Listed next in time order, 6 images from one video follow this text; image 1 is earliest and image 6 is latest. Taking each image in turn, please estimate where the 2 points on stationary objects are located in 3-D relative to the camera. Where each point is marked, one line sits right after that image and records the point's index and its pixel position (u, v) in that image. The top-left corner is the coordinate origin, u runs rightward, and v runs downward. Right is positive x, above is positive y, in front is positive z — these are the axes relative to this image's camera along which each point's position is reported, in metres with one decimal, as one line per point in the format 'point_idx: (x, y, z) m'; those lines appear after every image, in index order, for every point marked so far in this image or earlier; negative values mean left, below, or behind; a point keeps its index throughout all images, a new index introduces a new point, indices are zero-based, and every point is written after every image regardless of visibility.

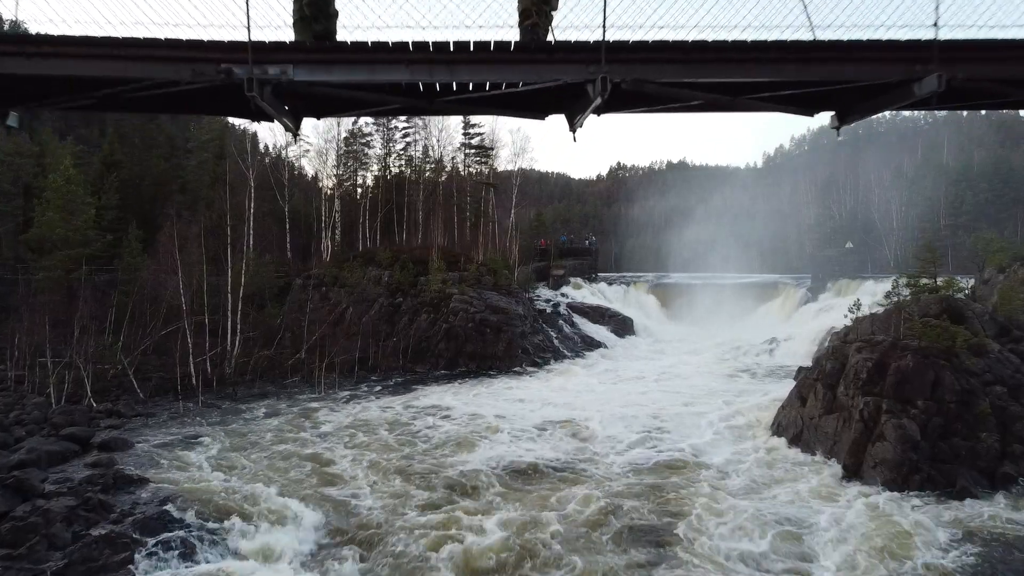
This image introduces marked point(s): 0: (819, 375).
0: (+7.4, -2.1, +13.1) m
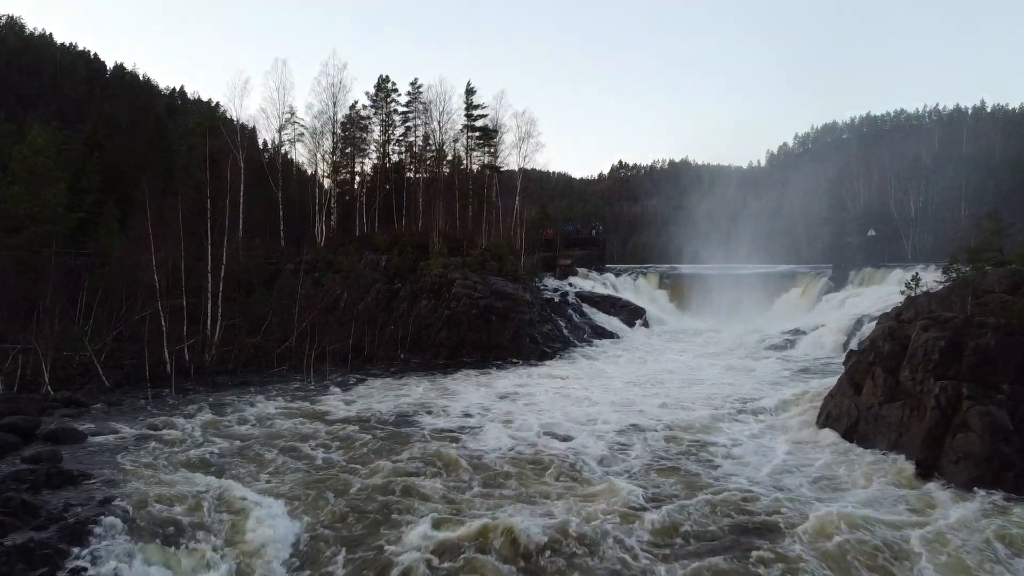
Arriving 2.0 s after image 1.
0: (+7.7, -1.5, +11.5) m
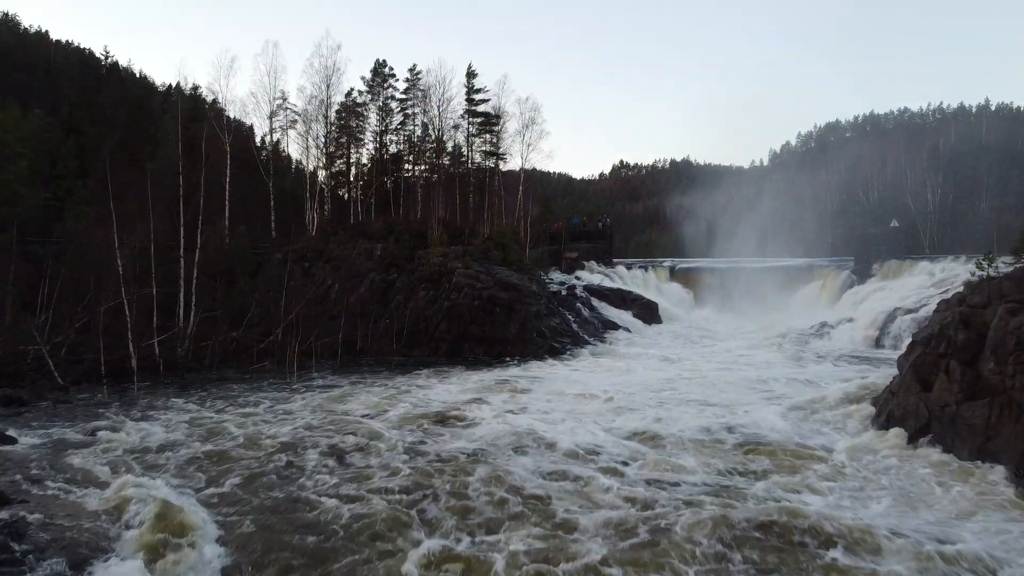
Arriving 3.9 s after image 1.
0: (+7.9, -1.1, +9.8) m
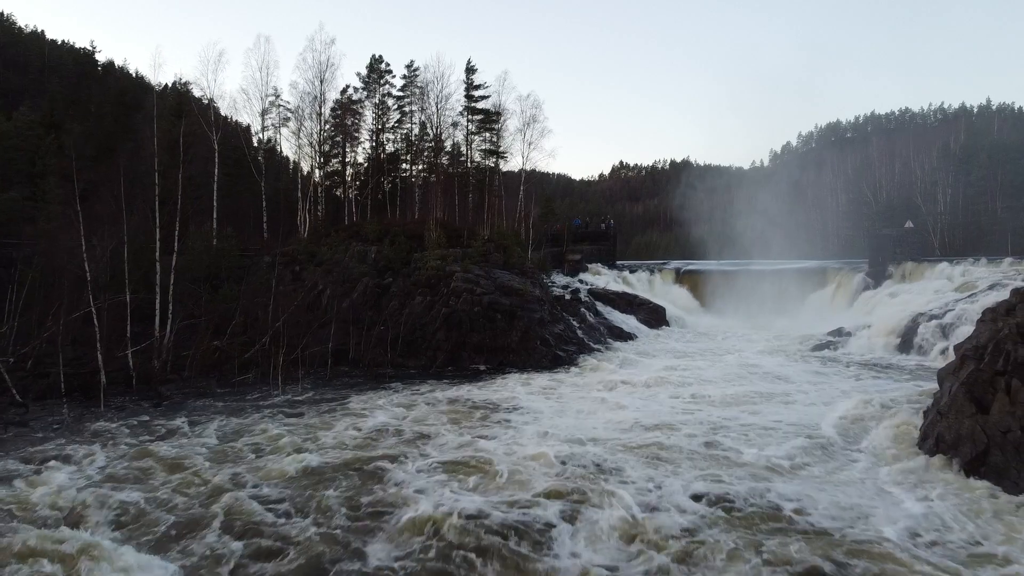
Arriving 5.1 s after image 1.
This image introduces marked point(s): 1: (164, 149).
0: (+8.0, -1.3, +8.7) m
1: (-10.7, +4.3, +16.6) m
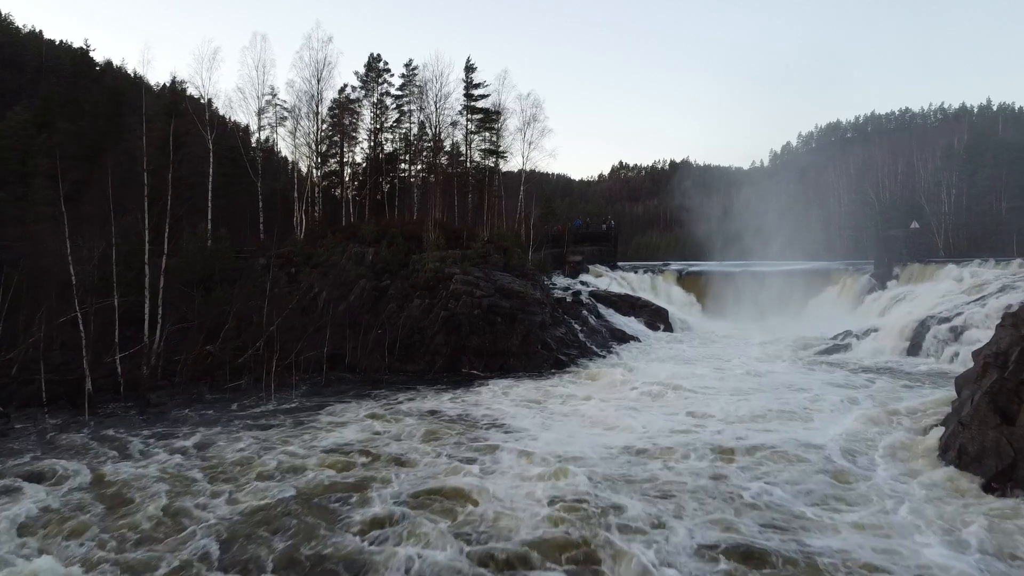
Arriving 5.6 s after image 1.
0: (+8.0, -1.3, +8.3) m
1: (-10.7, +4.2, +16.2) m
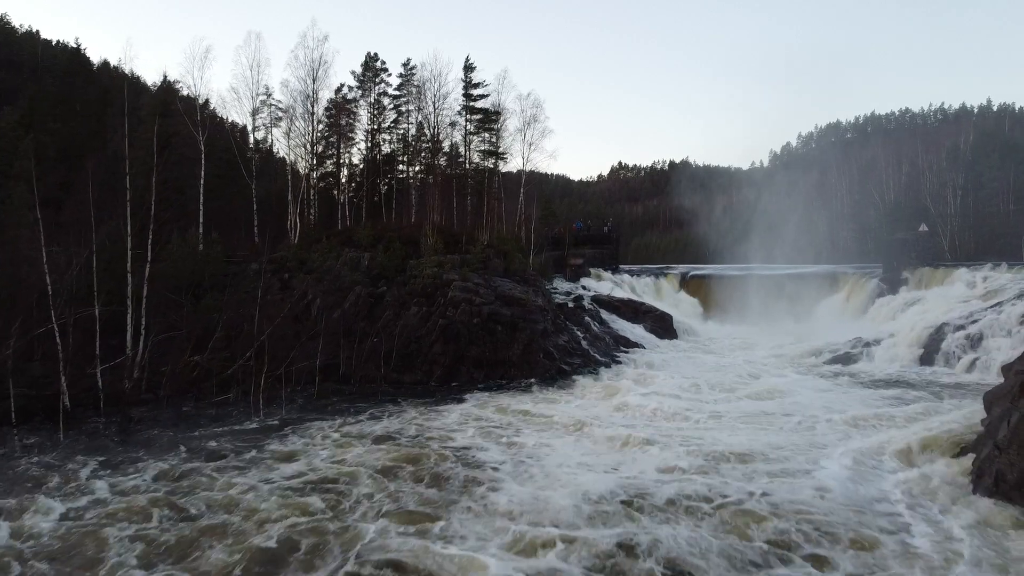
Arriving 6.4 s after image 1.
0: (+8.1, -1.5, +7.7) m
1: (-10.6, +4.0, +15.5) m
